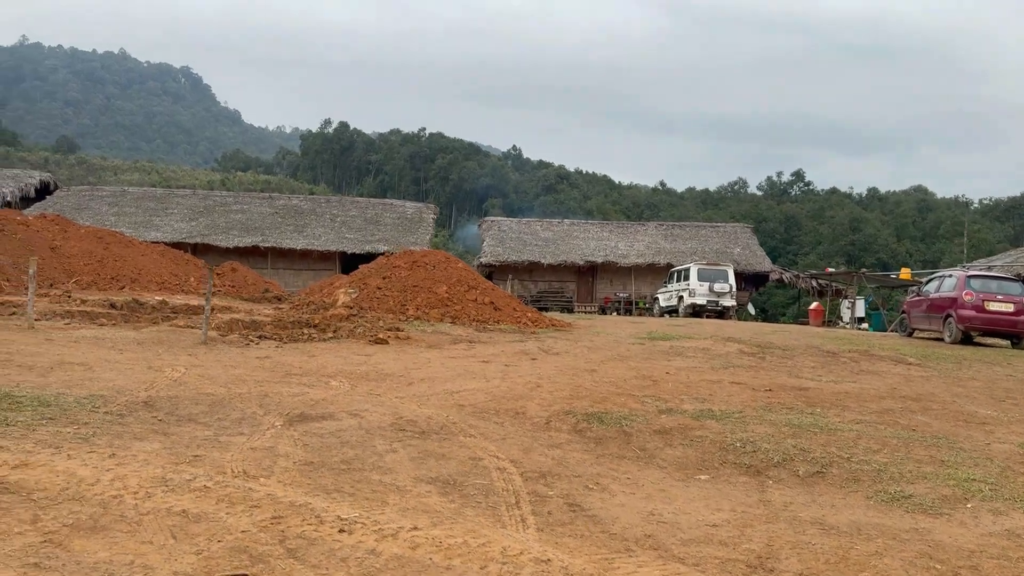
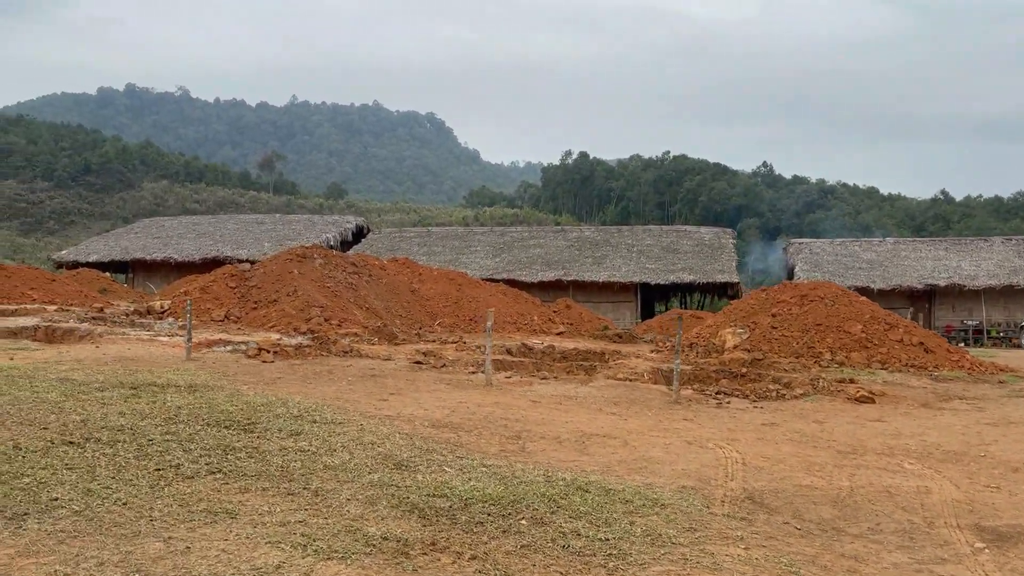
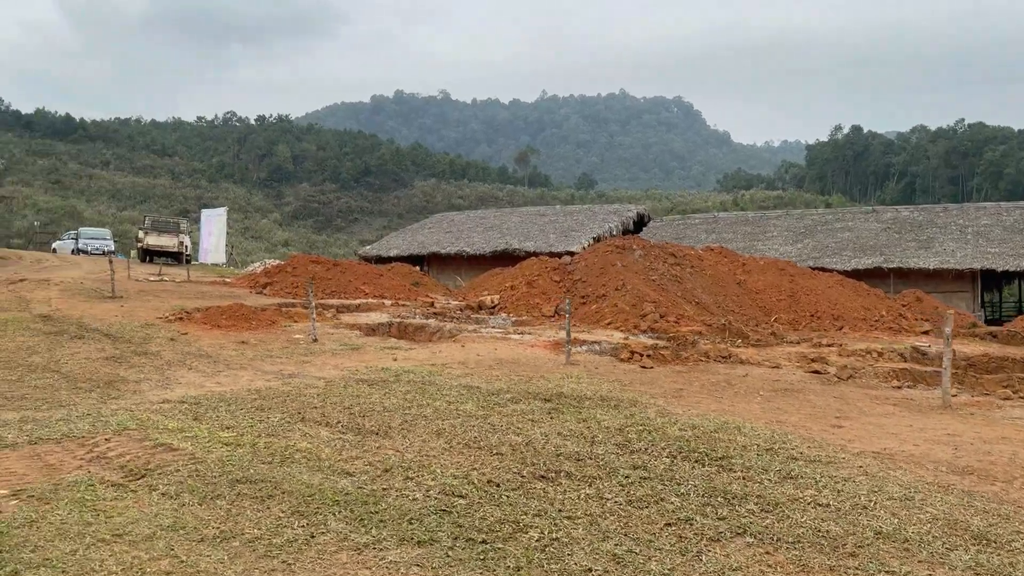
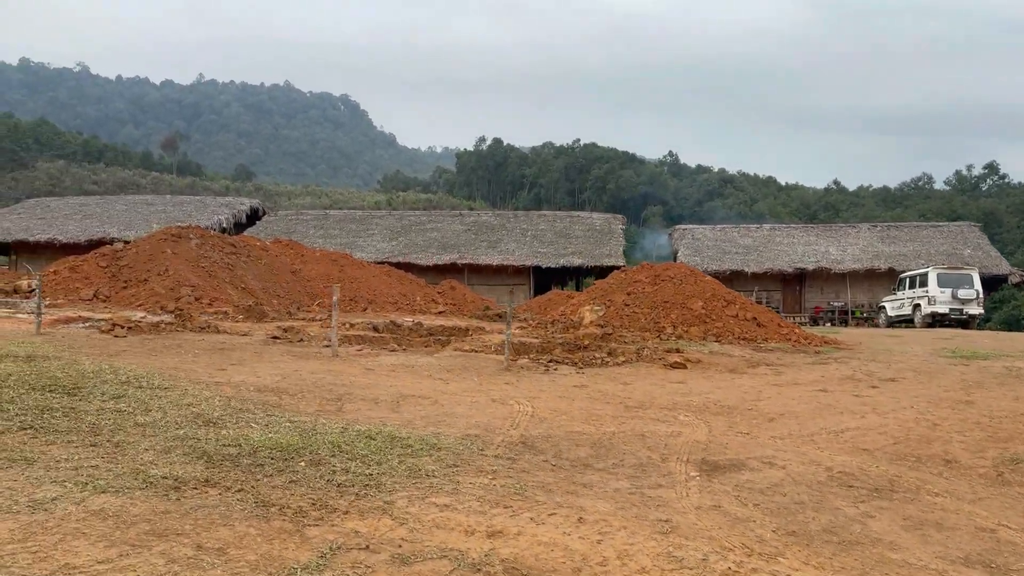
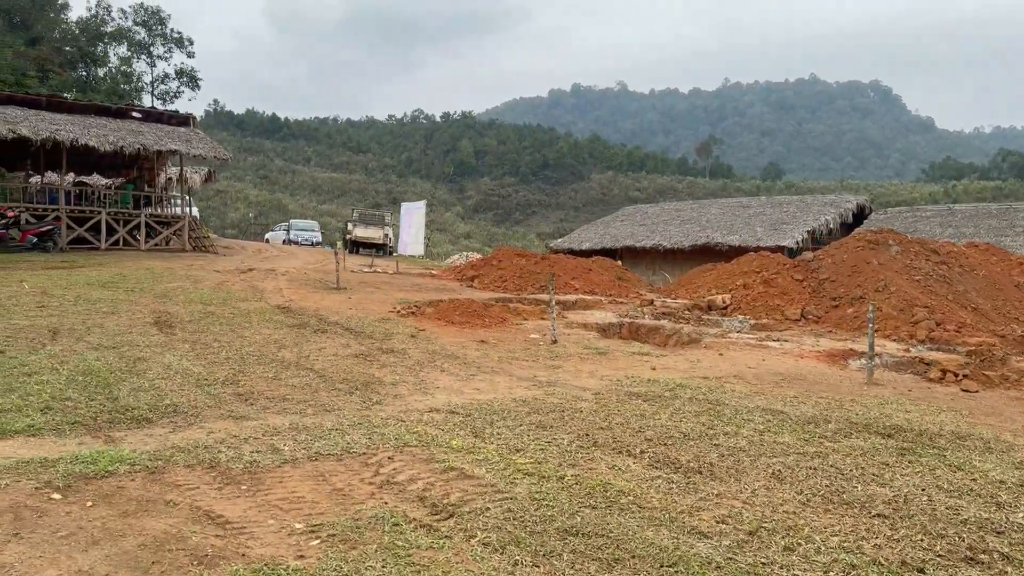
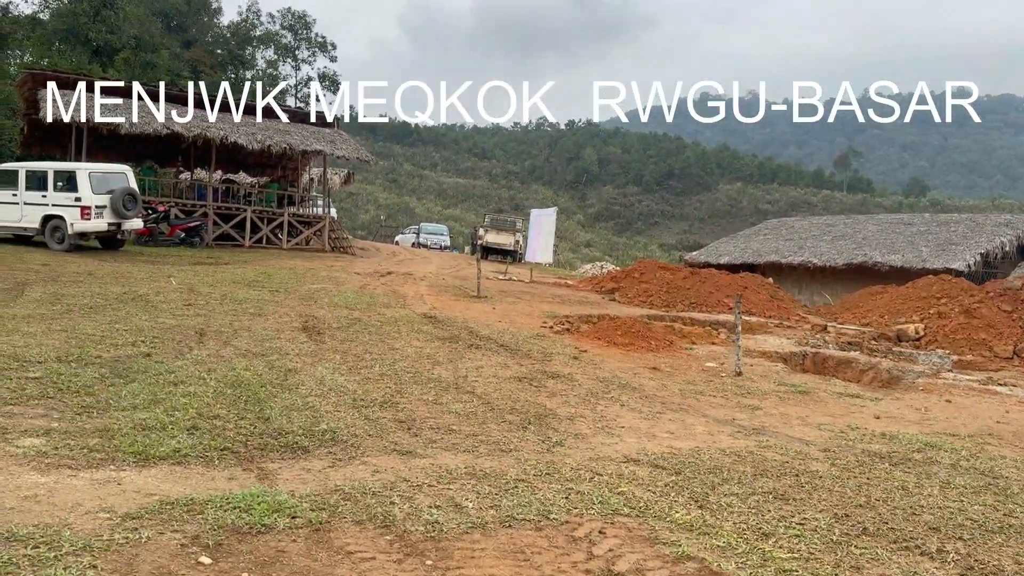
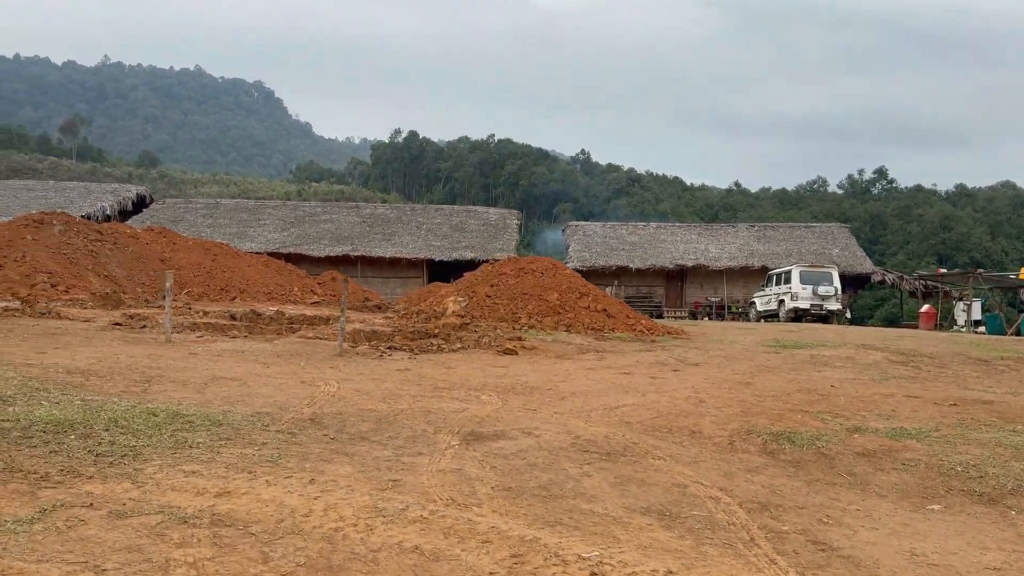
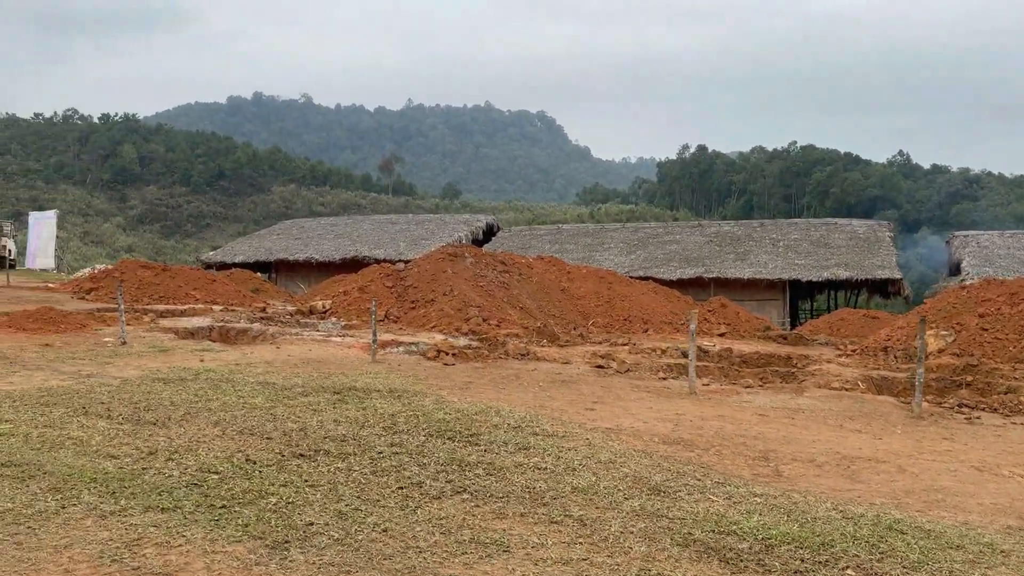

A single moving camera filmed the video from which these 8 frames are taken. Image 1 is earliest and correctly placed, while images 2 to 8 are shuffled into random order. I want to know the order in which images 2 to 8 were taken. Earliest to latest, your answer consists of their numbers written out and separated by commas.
7, 4, 2, 8, 3, 5, 6
